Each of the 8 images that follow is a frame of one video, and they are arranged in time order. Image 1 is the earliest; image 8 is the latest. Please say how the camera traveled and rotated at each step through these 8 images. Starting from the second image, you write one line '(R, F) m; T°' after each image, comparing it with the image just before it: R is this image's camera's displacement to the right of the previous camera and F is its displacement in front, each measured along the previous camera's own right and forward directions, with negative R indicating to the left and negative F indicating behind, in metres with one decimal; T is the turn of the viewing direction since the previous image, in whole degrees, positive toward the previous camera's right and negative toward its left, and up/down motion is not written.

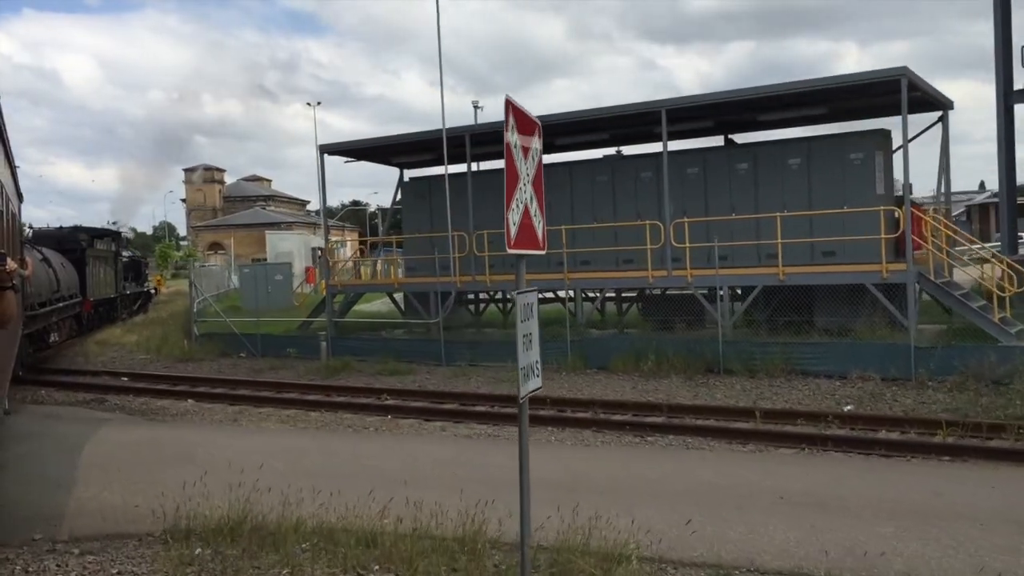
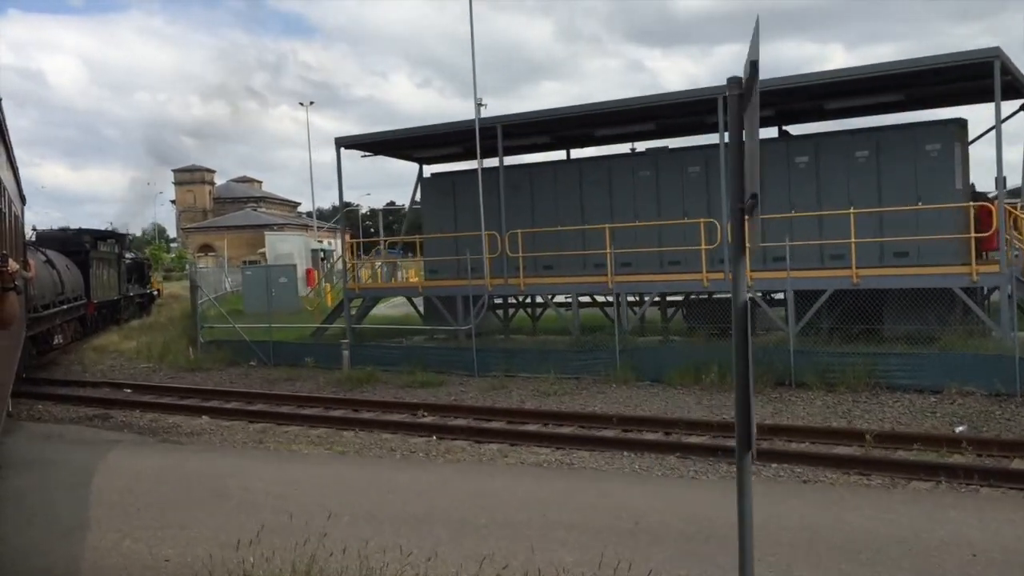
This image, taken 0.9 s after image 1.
(-0.6, +1.4) m; +1°
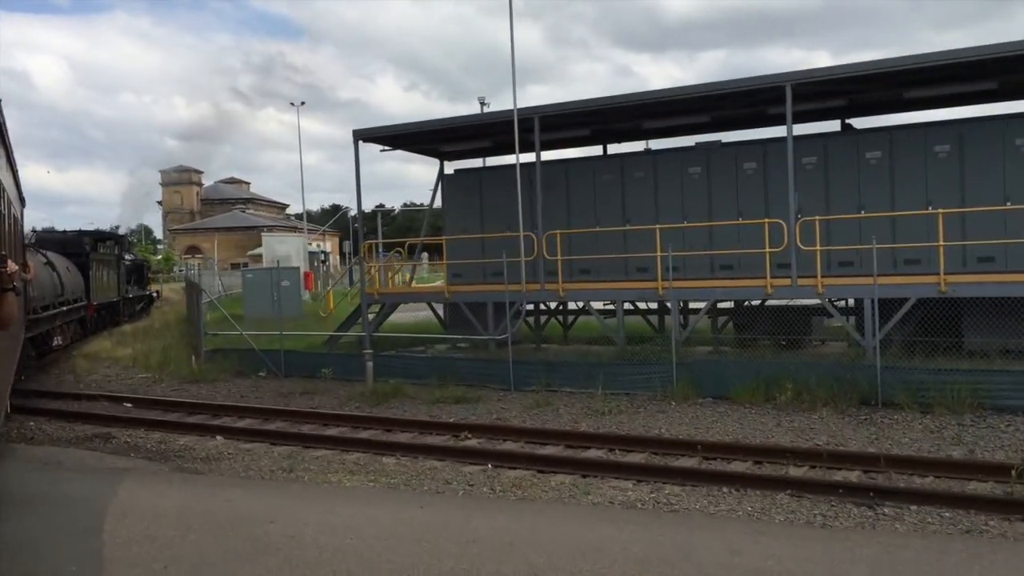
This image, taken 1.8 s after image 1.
(-0.6, +1.4) m; +1°
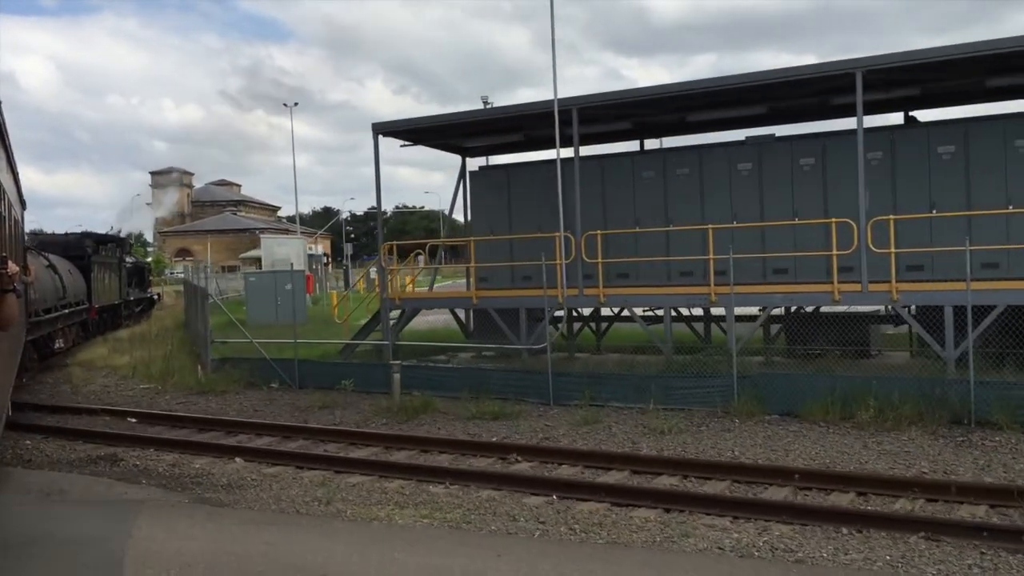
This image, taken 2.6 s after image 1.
(-0.5, +1.2) m; +1°
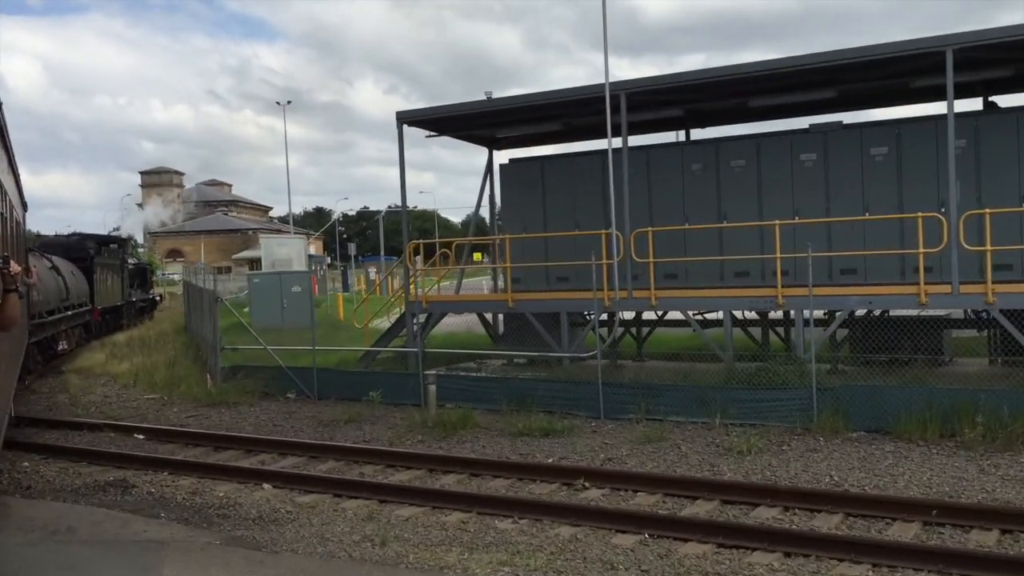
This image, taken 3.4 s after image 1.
(-0.6, +1.2) m; 0°
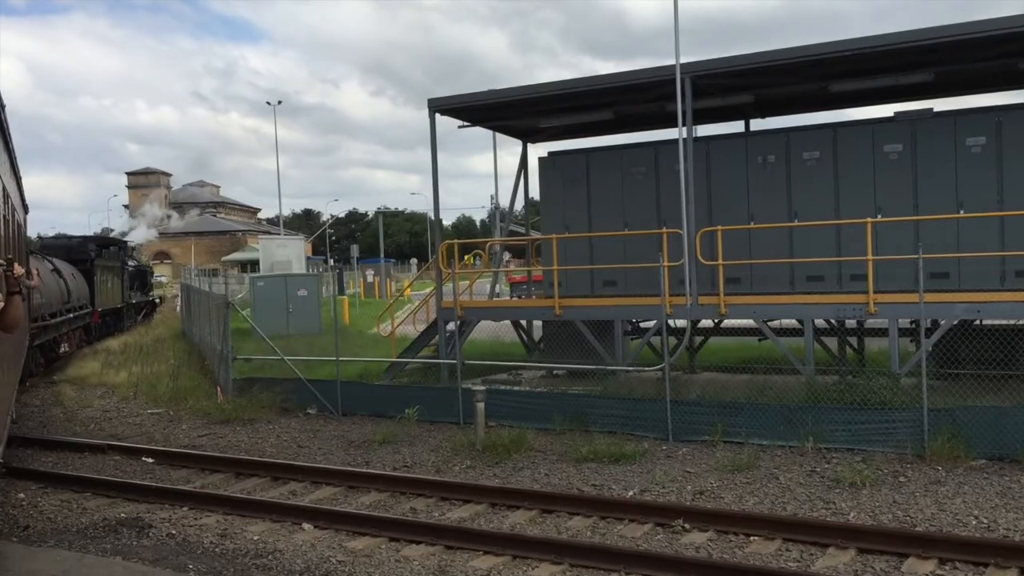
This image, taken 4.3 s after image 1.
(-0.6, +1.4) m; +1°
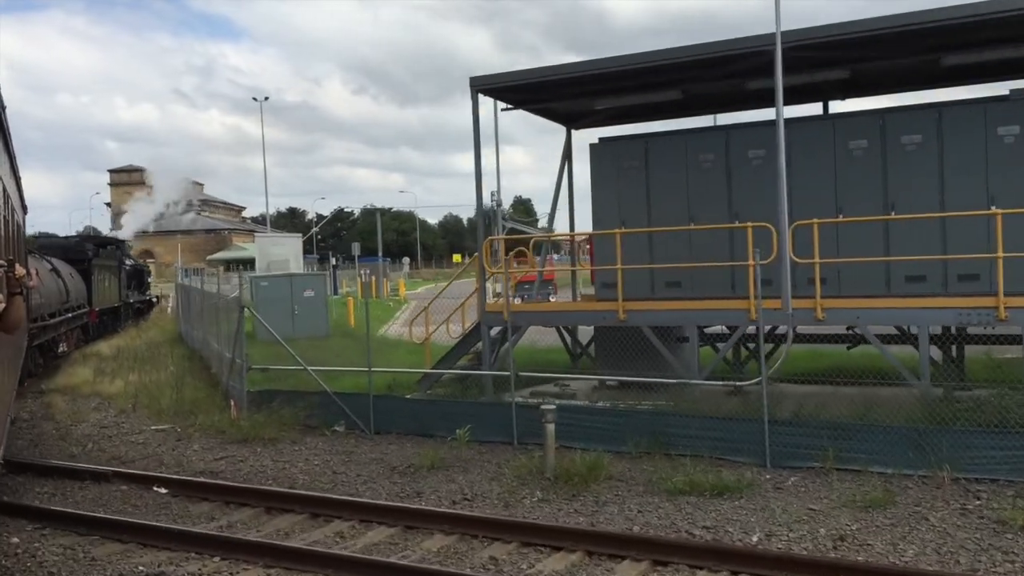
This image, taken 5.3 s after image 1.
(-0.7, +1.5) m; +1°
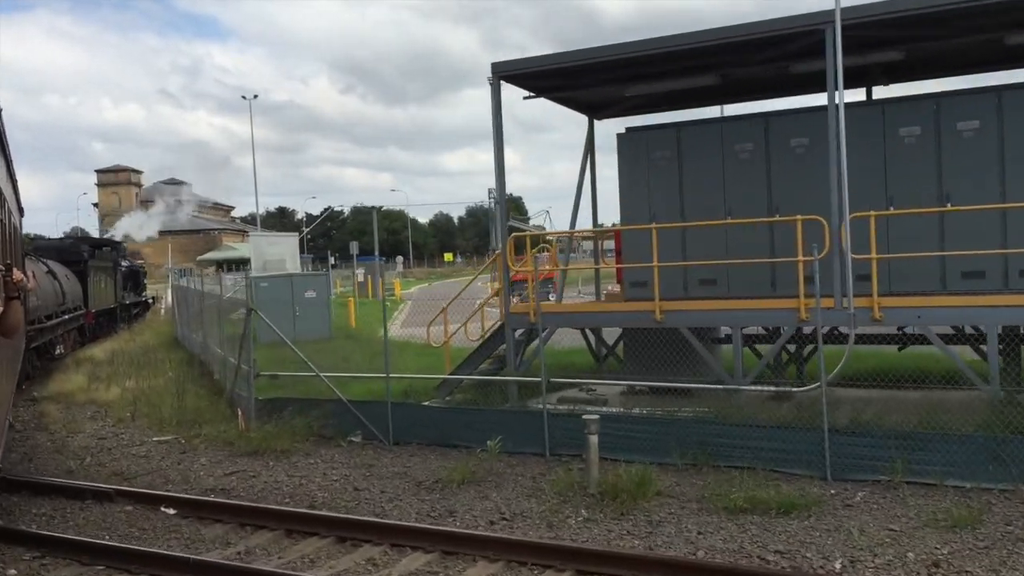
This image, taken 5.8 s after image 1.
(-0.3, +0.7) m; +1°
